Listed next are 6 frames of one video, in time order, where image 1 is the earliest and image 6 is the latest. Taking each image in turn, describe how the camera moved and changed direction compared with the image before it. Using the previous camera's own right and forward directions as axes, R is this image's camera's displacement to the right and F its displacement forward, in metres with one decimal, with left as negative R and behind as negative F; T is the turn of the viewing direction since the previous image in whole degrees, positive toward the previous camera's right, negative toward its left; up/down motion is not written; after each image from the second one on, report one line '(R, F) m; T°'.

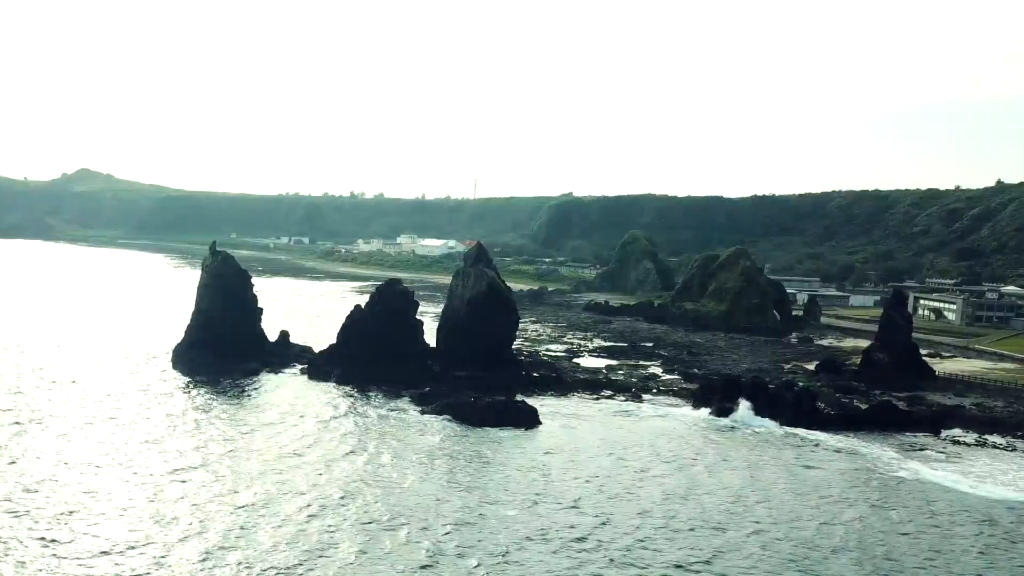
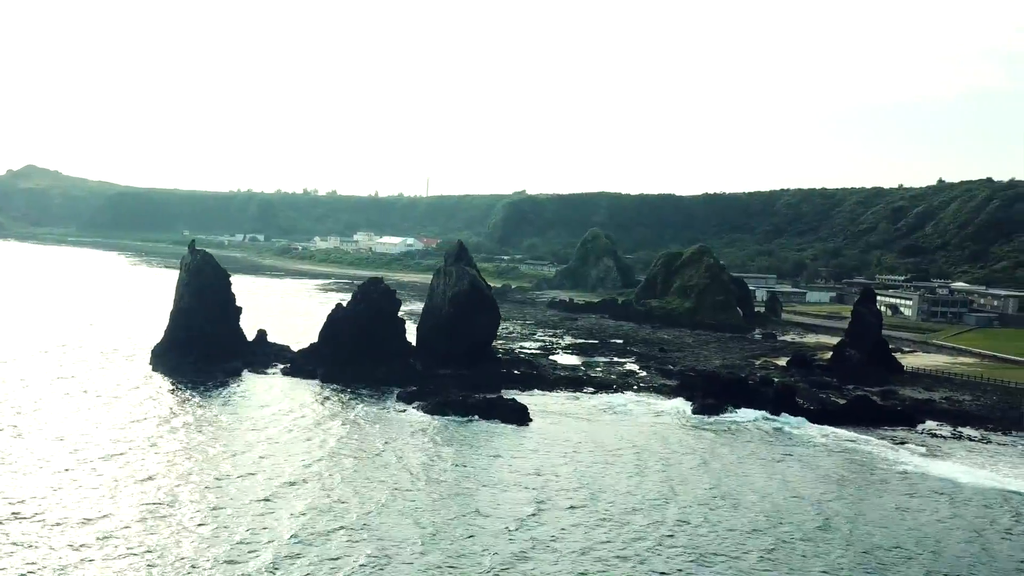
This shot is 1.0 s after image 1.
(-0.5, 0.0) m; +3°
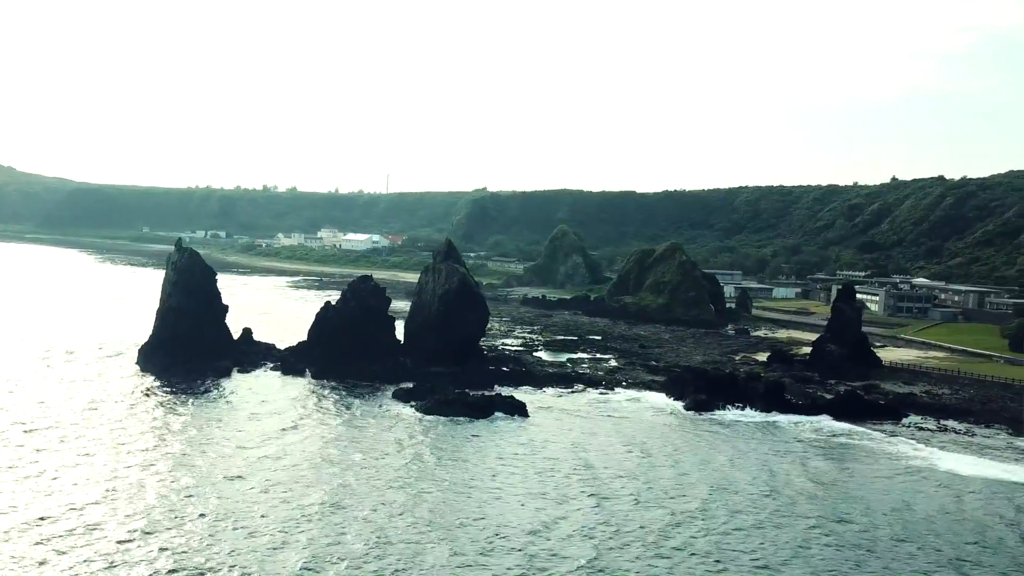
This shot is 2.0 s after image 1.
(-0.5, 0.0) m; +2°
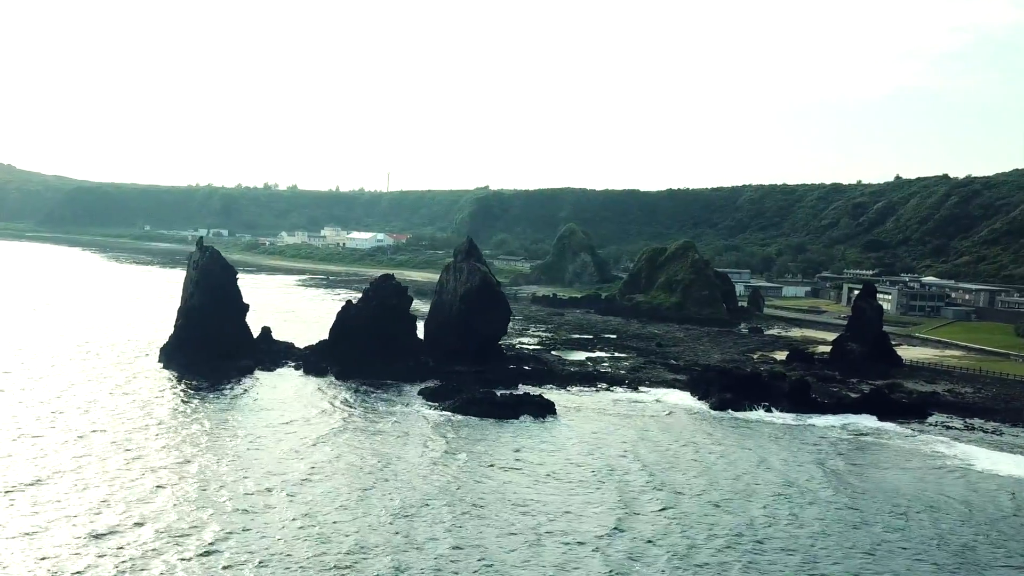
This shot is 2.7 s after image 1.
(-0.4, +0.1) m; -1°
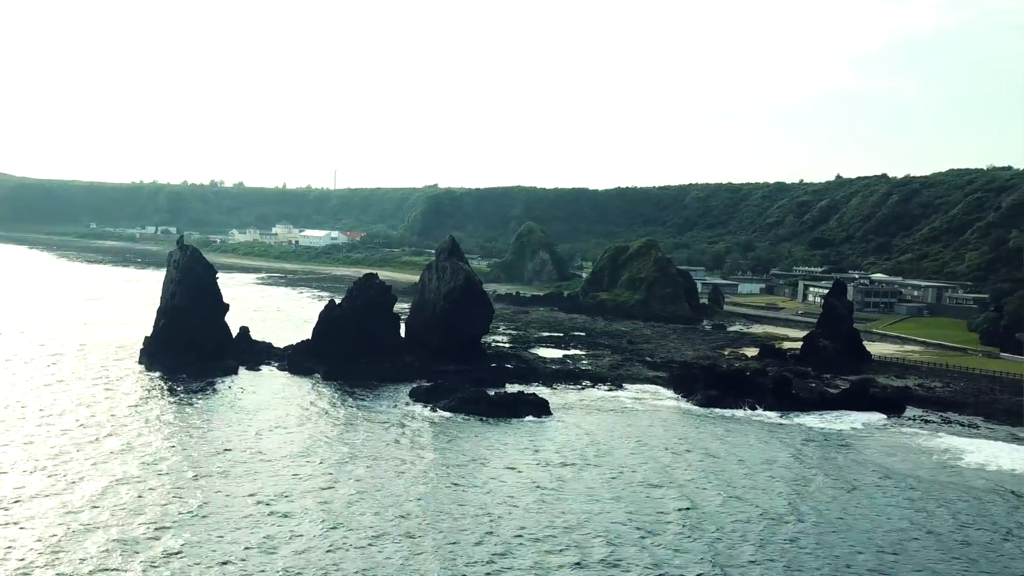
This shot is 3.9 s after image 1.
(-0.7, 0.0) m; +3°
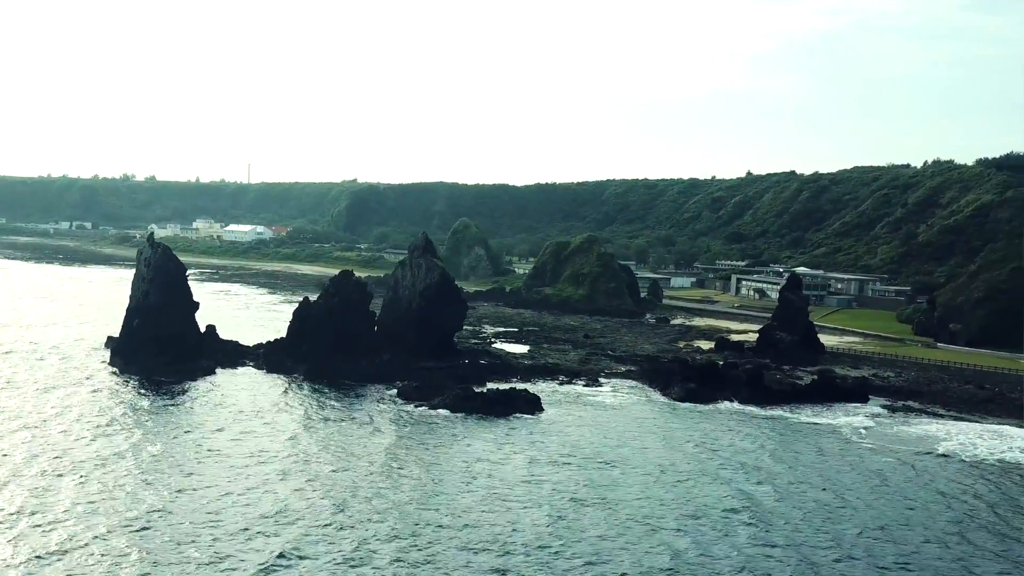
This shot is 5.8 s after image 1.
(-1.1, 0.0) m; +5°
